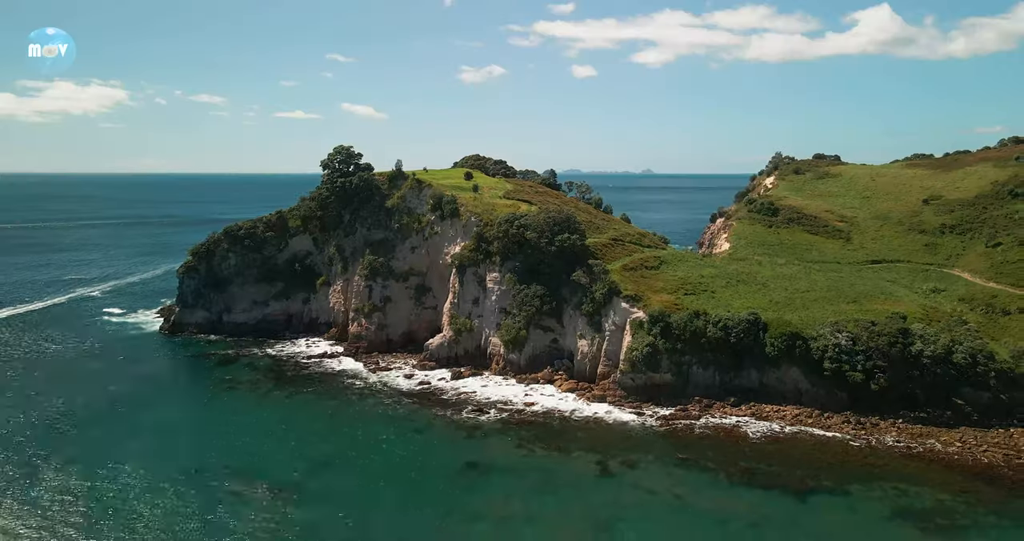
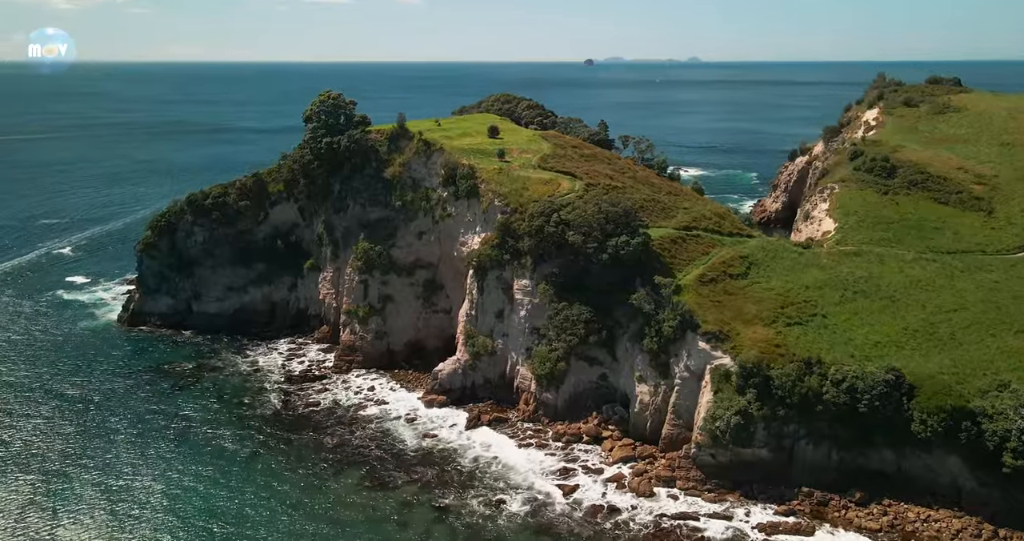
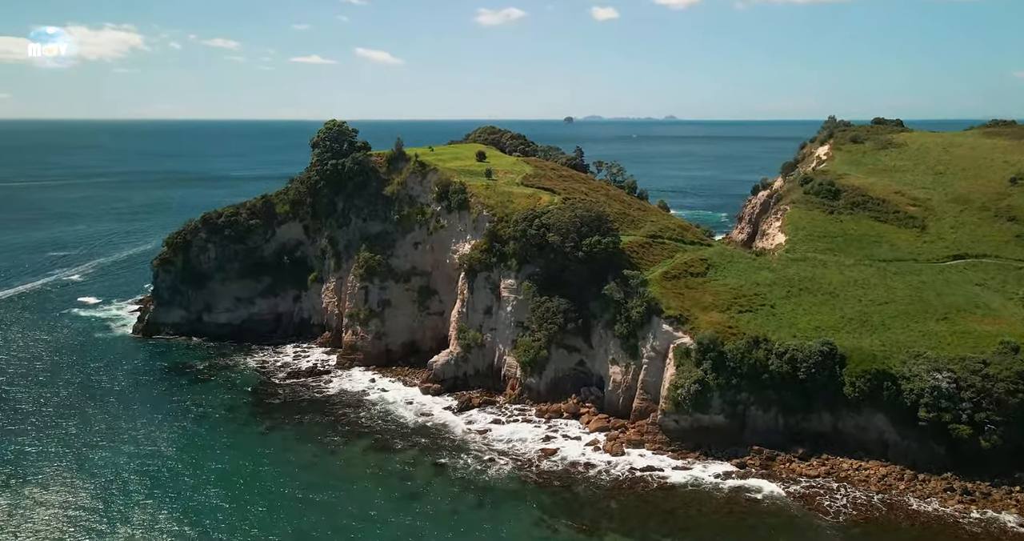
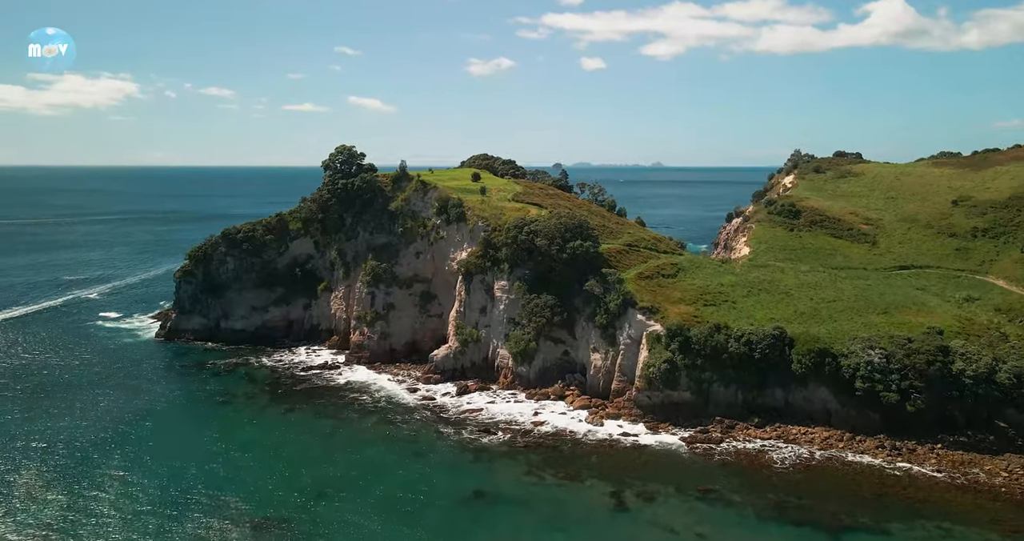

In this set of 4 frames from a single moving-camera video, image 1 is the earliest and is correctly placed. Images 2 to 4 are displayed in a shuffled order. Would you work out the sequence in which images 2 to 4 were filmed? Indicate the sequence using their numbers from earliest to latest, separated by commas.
4, 3, 2
